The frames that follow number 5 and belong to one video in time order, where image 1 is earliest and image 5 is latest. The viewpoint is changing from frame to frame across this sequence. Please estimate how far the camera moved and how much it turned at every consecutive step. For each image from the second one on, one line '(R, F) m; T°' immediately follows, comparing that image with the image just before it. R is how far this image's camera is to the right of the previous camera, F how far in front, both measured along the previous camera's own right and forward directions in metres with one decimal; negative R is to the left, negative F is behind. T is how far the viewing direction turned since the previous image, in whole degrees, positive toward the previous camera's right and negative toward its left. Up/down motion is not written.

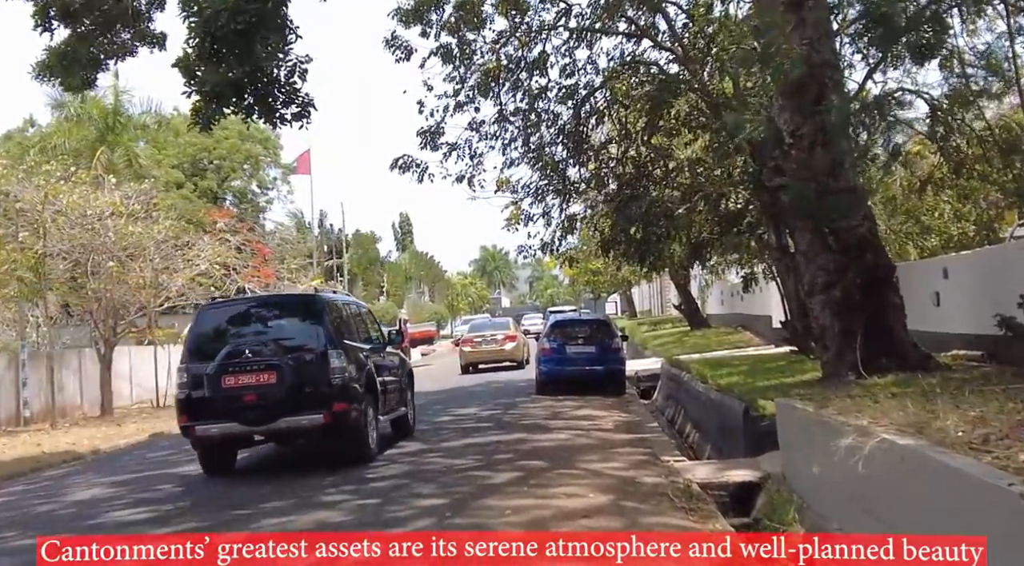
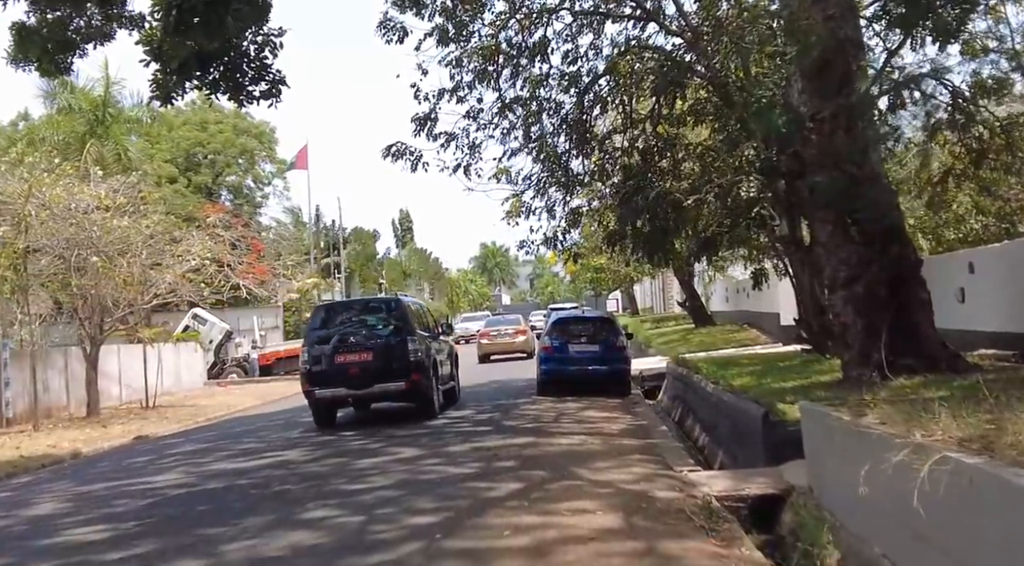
(0.0, +0.8) m; 0°
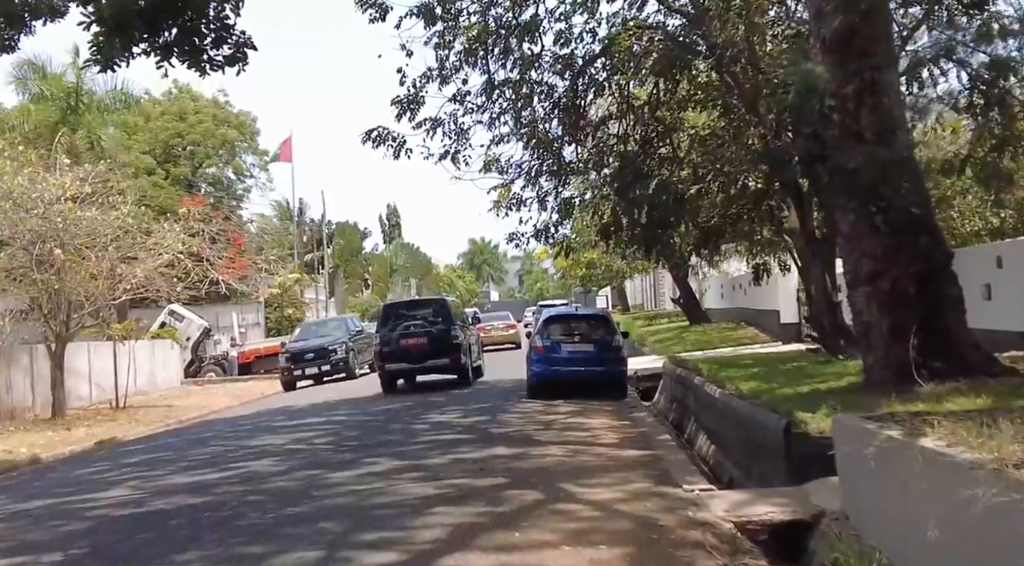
(0.0, +1.1) m; +1°
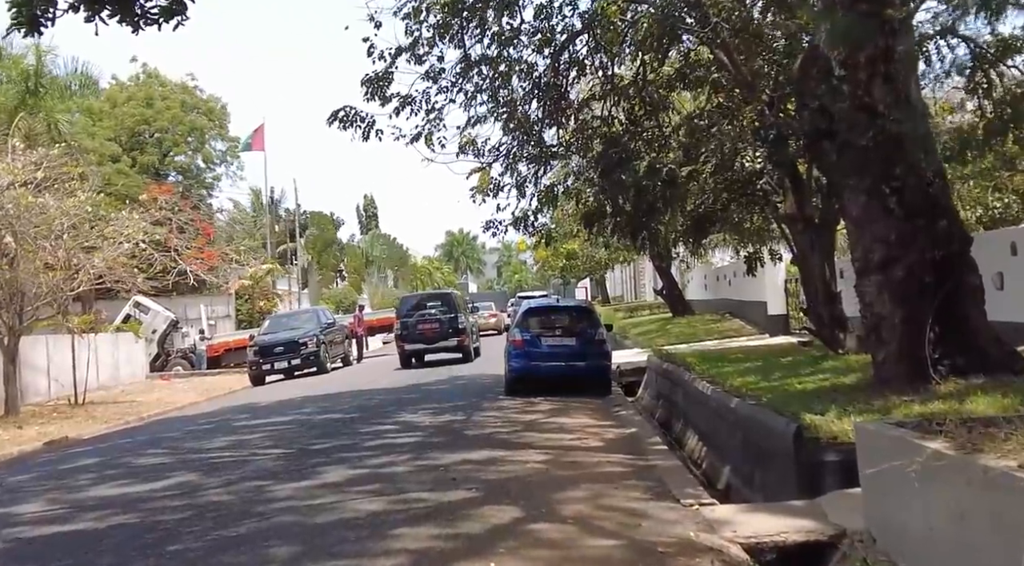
(0.0, +0.9) m; +1°
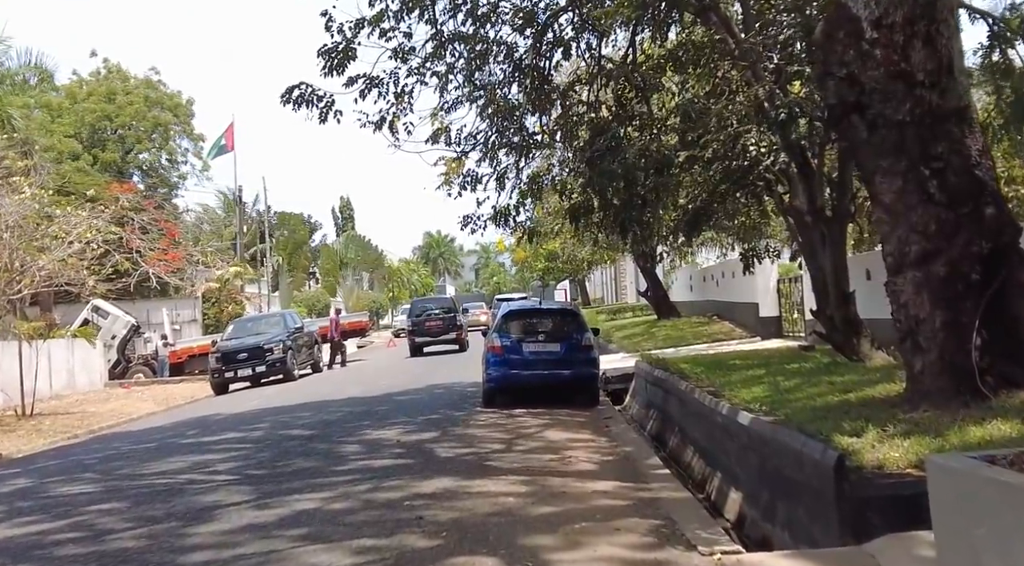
(0.0, +1.3) m; +1°
